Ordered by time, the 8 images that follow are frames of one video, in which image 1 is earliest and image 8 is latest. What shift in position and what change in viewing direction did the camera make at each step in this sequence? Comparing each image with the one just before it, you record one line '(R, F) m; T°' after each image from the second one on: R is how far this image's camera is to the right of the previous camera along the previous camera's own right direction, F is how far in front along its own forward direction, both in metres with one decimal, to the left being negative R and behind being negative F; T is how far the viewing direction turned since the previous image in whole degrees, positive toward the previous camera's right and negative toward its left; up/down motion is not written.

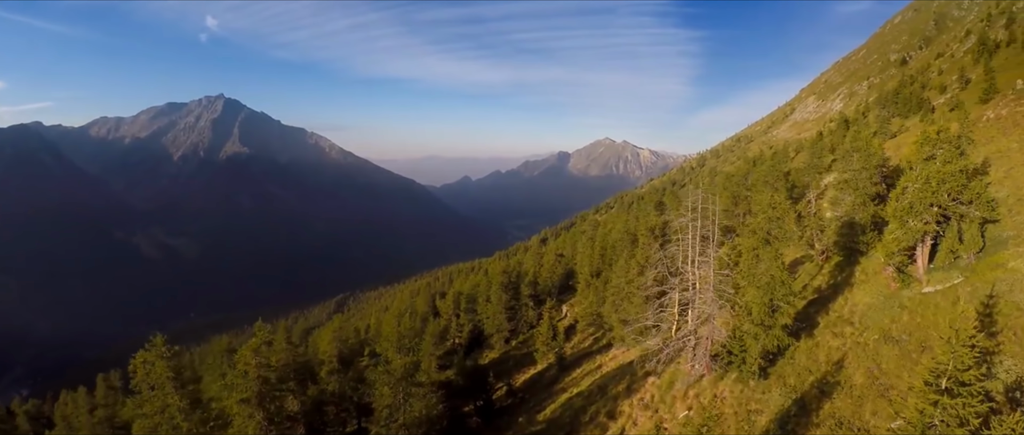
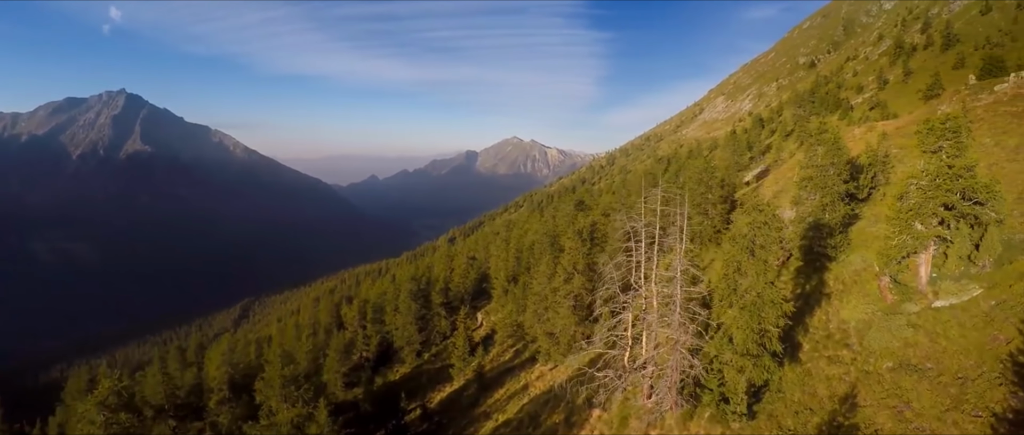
(-0.7, +8.5) m; +6°
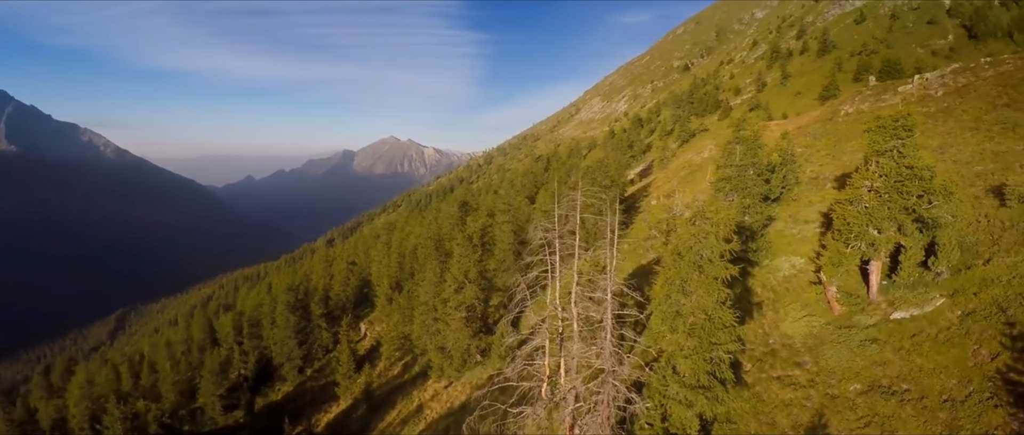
(-1.3, +5.1) m; +8°
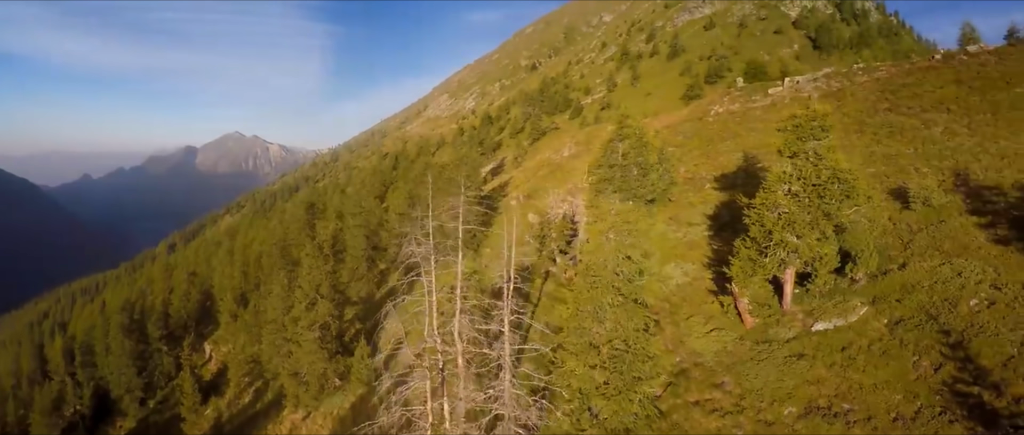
(-1.6, +3.8) m; +10°
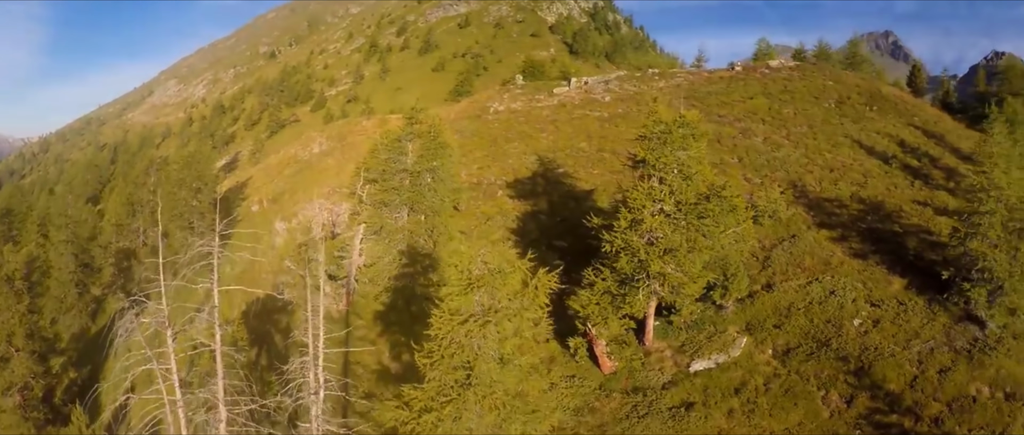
(-2.6, +5.9) m; +17°
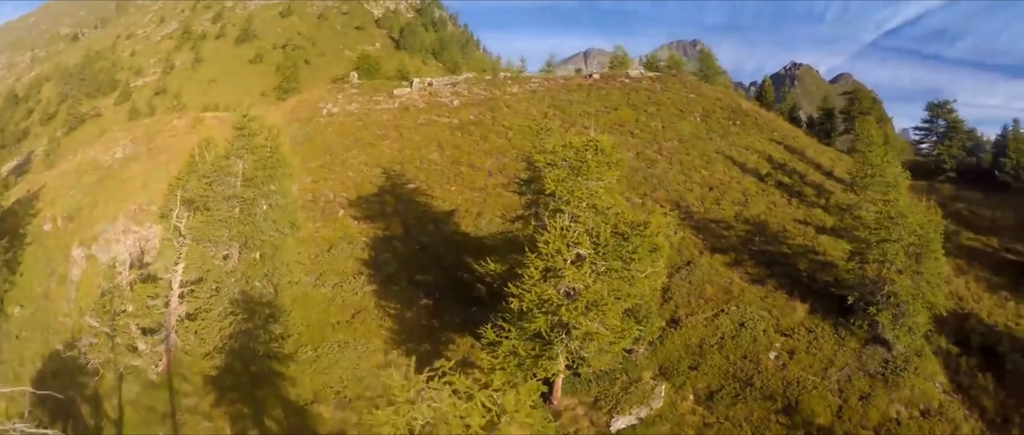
(-1.5, +3.4) m; +12°
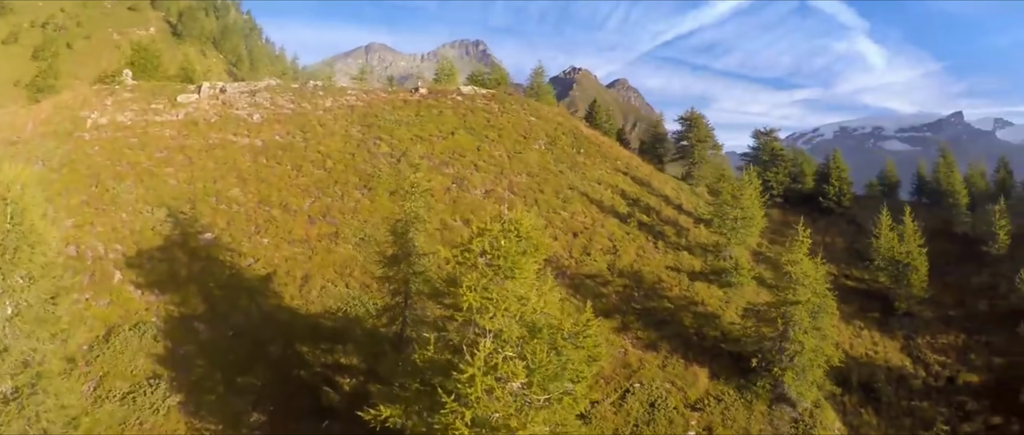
(-1.6, +4.5) m; +14°
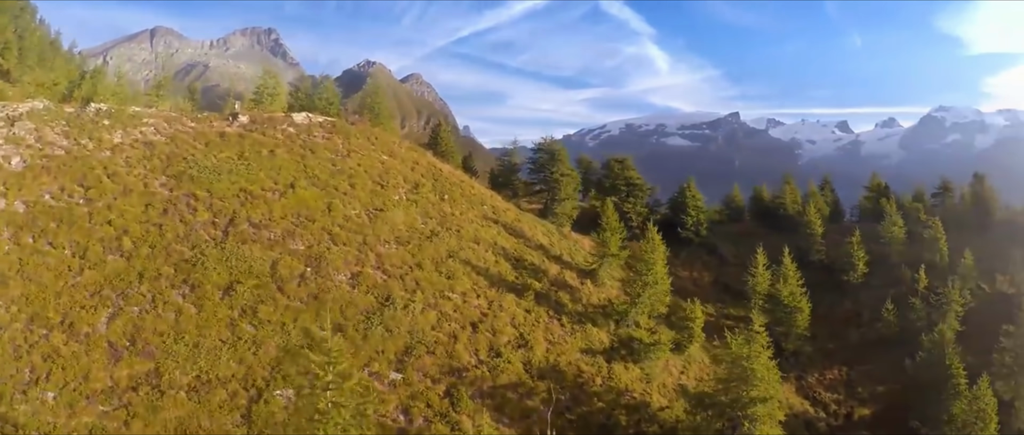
(-2.3, +5.7) m; +13°
